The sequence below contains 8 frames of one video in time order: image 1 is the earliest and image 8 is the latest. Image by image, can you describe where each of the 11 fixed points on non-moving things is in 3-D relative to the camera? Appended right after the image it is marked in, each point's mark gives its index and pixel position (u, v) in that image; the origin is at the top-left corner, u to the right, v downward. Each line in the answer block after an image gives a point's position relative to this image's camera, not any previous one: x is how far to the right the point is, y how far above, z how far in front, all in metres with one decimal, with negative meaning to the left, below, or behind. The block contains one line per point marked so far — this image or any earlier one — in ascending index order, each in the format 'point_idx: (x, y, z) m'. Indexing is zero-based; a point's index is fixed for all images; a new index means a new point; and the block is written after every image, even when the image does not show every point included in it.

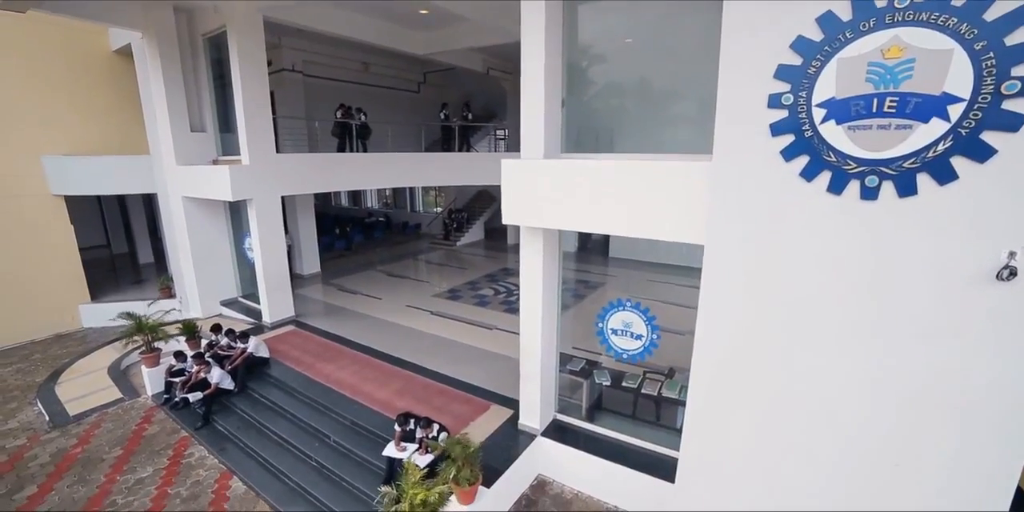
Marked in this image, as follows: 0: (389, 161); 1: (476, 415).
0: (-2.9, +2.2, +10.0) m
1: (-0.5, -2.1, +6.1) m
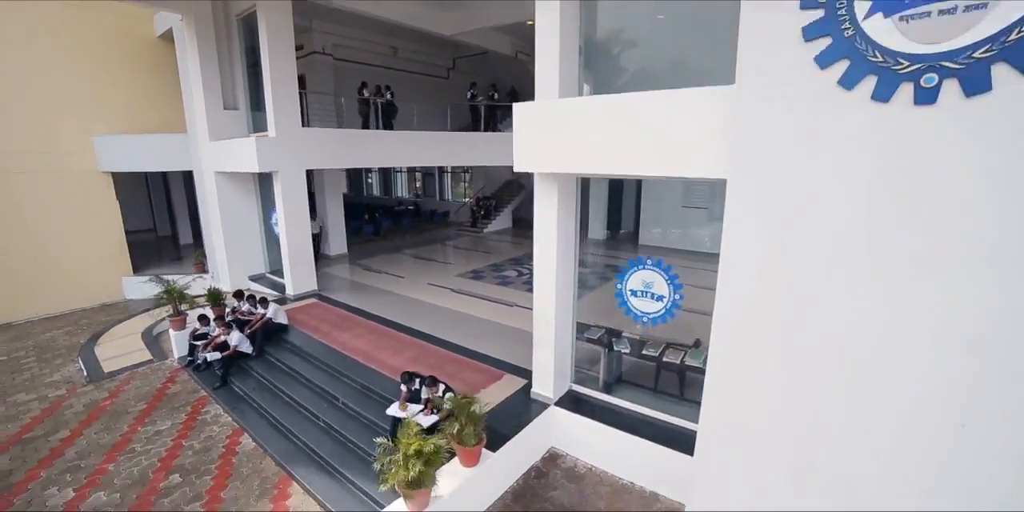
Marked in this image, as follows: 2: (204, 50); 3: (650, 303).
0: (-2.3, +2.7, +10.0) m
1: (-0.3, -1.6, +5.8) m
2: (-5.8, +3.9, +8.5) m
3: (+1.5, -0.5, +4.9) m
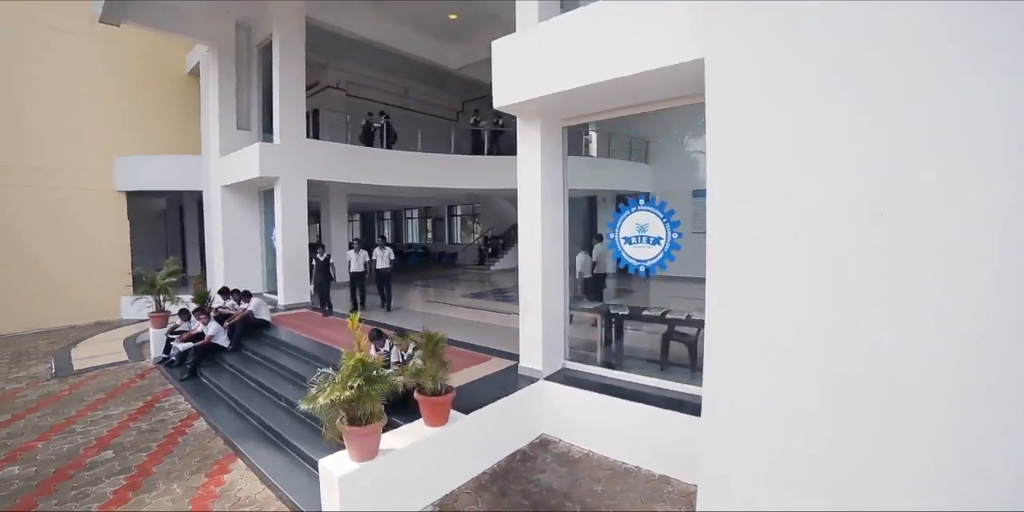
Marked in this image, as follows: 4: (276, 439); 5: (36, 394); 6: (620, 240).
0: (-2.3, +2.2, +10.2) m
1: (-0.5, -1.2, +5.2) m
2: (-5.8, +3.7, +9.1) m
3: (+1.3, +0.1, +4.4) m
4: (-2.3, -1.8, +4.5) m
5: (-6.0, -1.7, +5.7) m
6: (+1.1, +0.2, +4.6) m
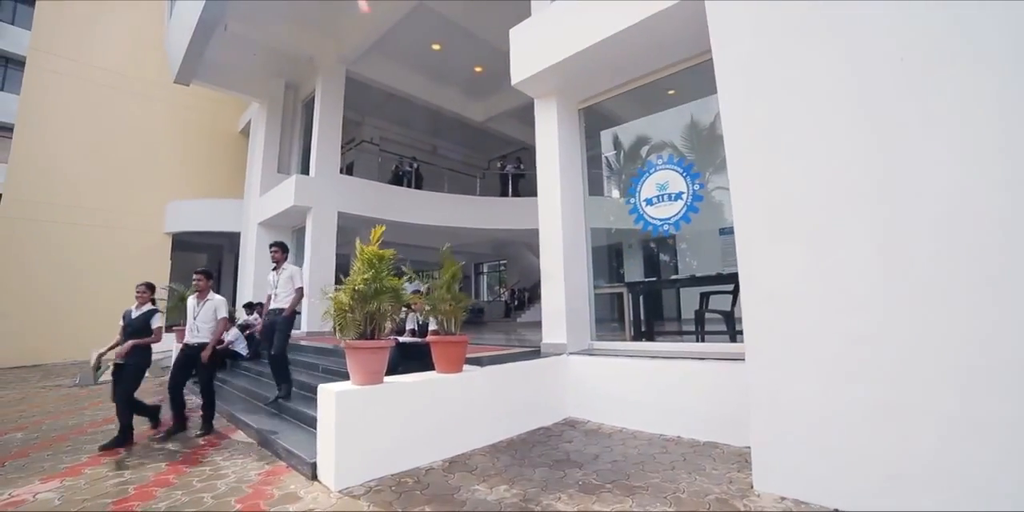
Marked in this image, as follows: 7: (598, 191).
0: (-1.7, +1.4, +10.5) m
1: (-0.2, -1.0, +4.9) m
2: (-5.3, +2.9, +10.0) m
3: (+1.5, +0.5, +4.3) m
4: (-2.1, -1.5, +4.2) m
5: (-5.7, -1.7, +5.7) m
6: (+1.3, +0.5, +4.5) m
7: (+0.9, +0.7, +4.9) m
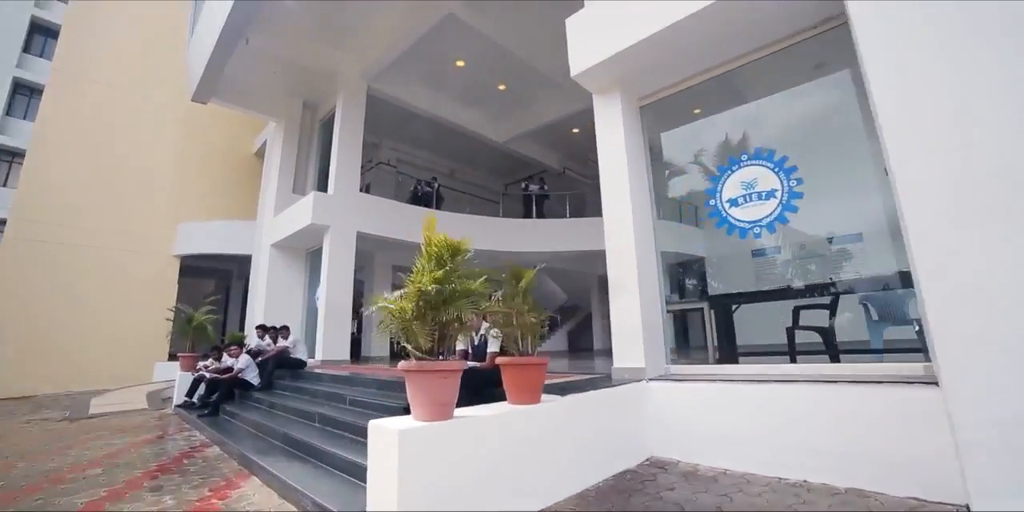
0: (-1.1, +0.8, +10.0) m
1: (+0.3, -1.1, +4.2) m
2: (-4.7, +2.4, +9.6) m
3: (+2.0, +0.4, +3.7) m
4: (-1.5, -1.5, +3.5) m
5: (-5.1, -1.9, +5.0) m
6: (+1.8, +0.4, +3.9) m
7: (+1.5, +0.6, +4.3) m
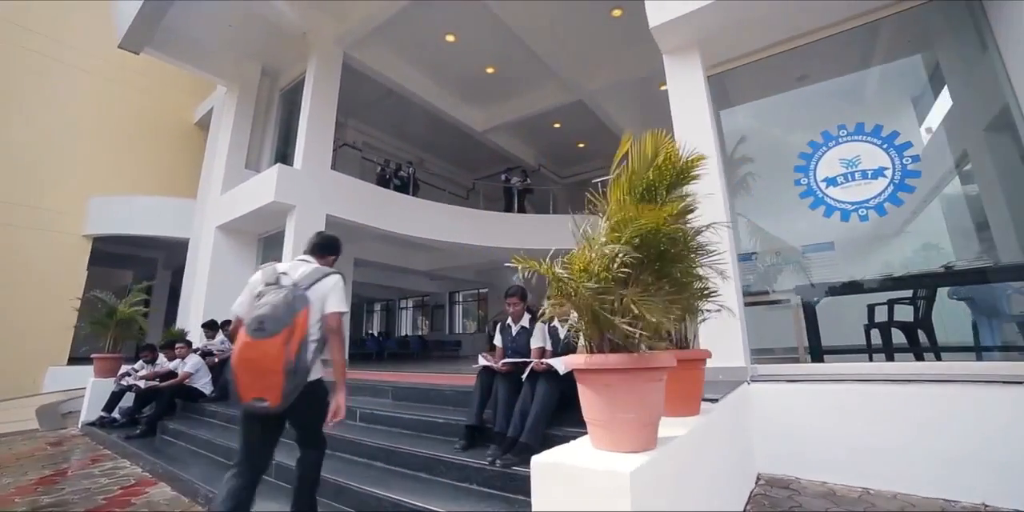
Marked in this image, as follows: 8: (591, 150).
0: (-1.5, +0.9, +9.1) m
1: (+0.8, -1.0, +3.5) m
2: (-4.9, +2.6, +8.3) m
3: (+2.6, +0.5, +3.3) m
4: (-1.0, -1.3, +2.5) m
5: (-4.8, -1.6, +3.5) m
6: (+2.3, +0.6, +3.5) m
7: (+1.9, +0.7, +3.8) m
8: (+2.0, +2.7, +11.5) m
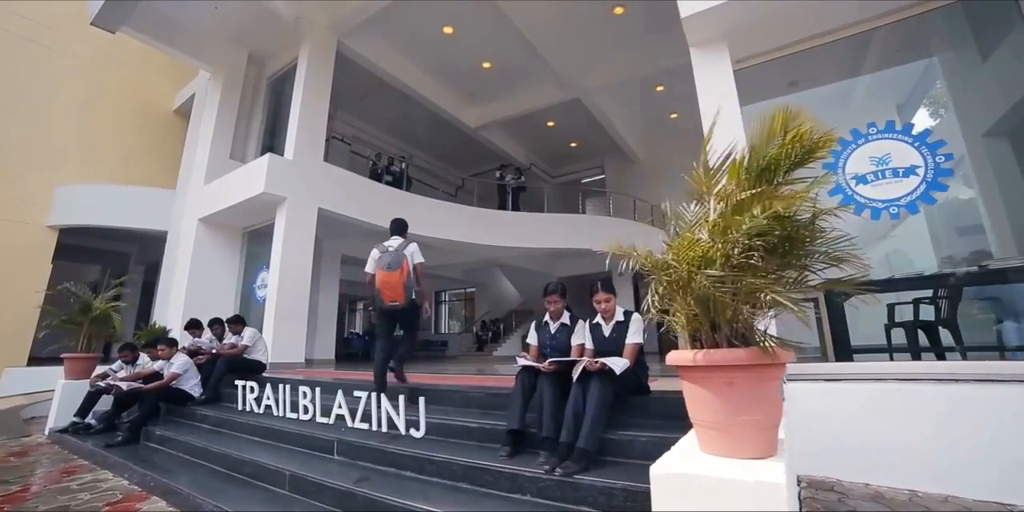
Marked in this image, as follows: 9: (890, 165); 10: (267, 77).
0: (-1.5, +1.0, +8.9) m
1: (+1.0, -0.9, +3.4) m
2: (-4.9, +2.7, +7.8) m
3: (+2.8, +0.5, +3.3) m
4: (-0.7, -1.2, +2.3) m
5: (-4.6, -1.5, +3.0) m
6: (+2.5, +0.6, +3.4) m
7: (+2.1, +0.7, +3.8) m
8: (+1.8, +2.7, +11.4) m
9: (+2.8, +0.7, +3.3) m
10: (-4.6, +3.3, +8.5) m
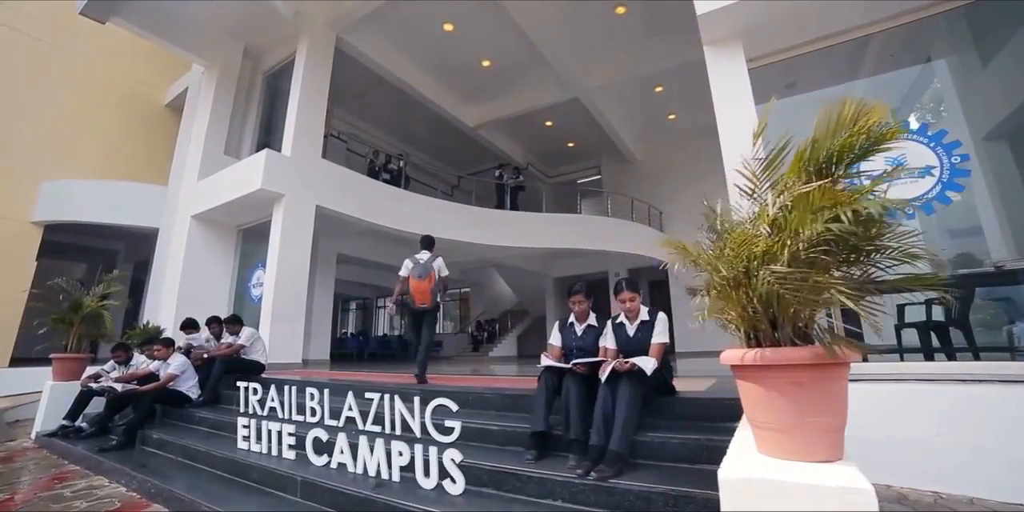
0: (-1.6, +1.0, +8.8) m
1: (+1.1, -0.9, +3.4) m
2: (-4.9, +2.7, +7.6) m
3: (+2.9, +0.5, +3.3) m
4: (-0.6, -1.2, +2.2) m
5: (-4.5, -1.4, +2.9) m
6: (+2.7, +0.6, +3.4) m
7: (+2.2, +0.7, +3.8) m
8: (+1.7, +2.6, +11.4) m
9: (+2.9, +0.7, +3.3) m
10: (-4.6, +3.4, +8.3) m
